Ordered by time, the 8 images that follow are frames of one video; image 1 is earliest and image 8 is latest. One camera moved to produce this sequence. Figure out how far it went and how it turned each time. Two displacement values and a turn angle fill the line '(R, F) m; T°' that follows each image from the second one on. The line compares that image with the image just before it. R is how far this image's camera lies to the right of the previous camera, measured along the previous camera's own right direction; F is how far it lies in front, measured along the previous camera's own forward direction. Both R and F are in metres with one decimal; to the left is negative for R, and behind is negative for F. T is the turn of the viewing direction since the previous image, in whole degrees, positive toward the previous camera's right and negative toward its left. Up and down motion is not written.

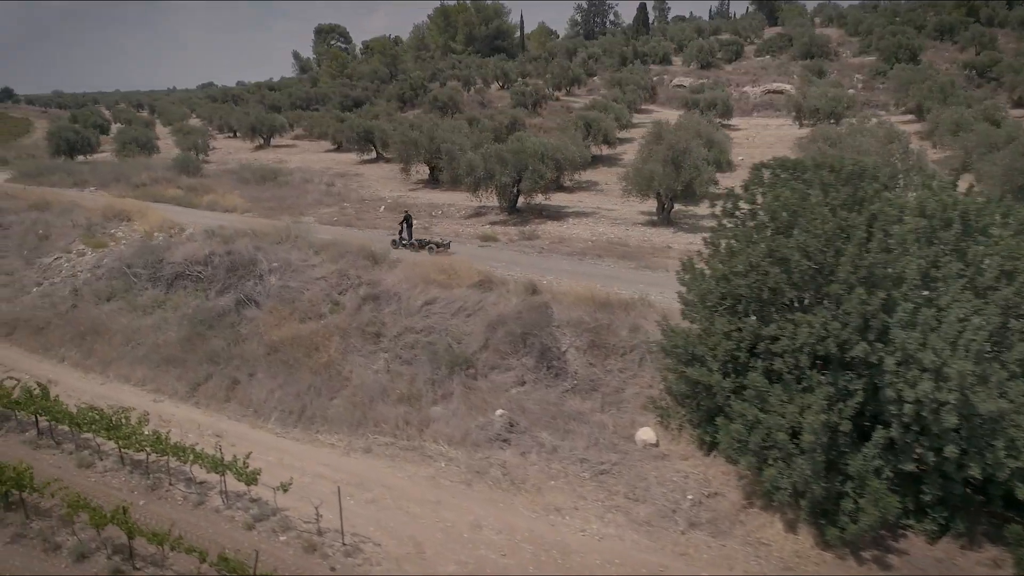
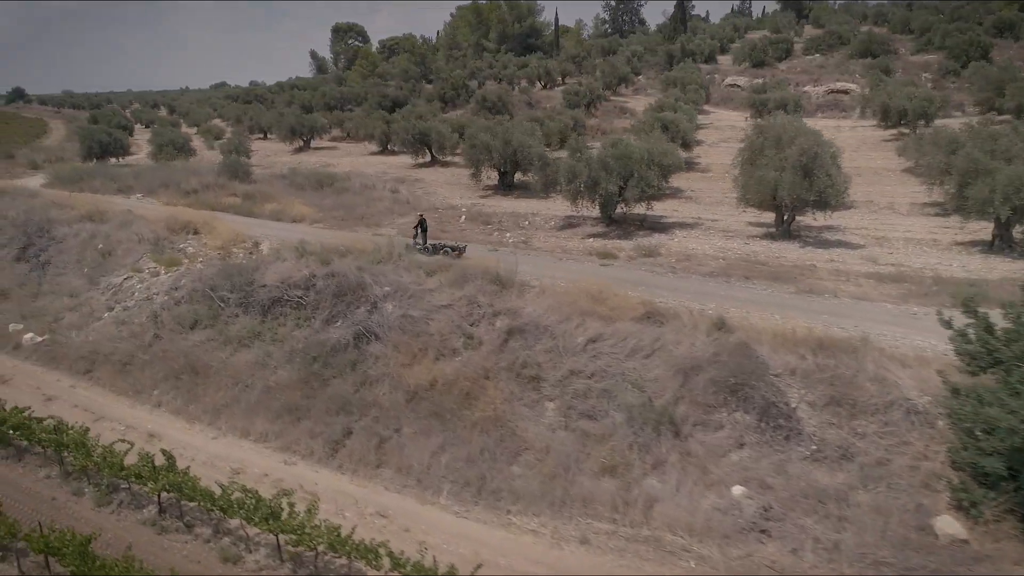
(-2.7, +2.1) m; 0°
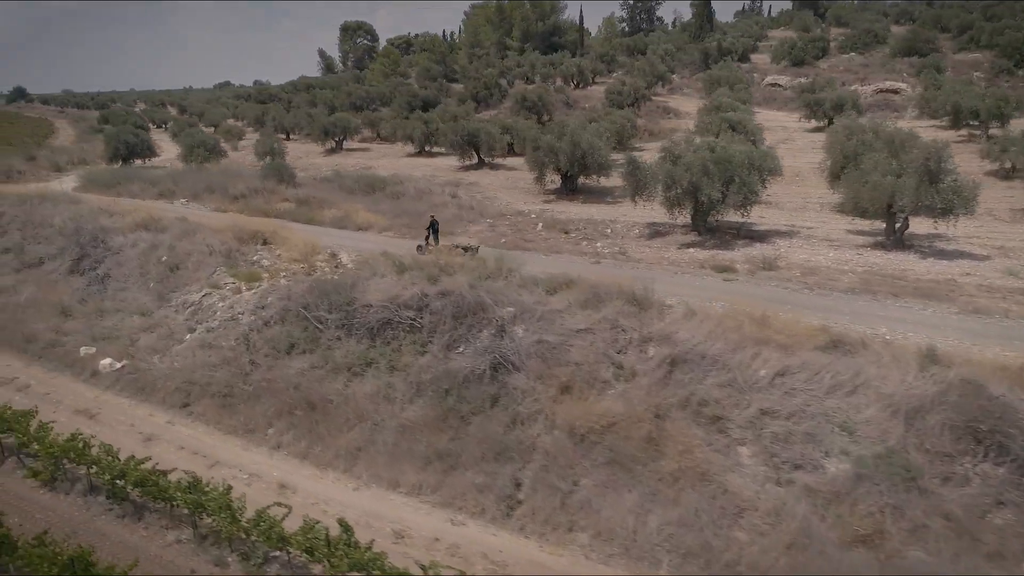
(-2.4, +1.4) m; 0°
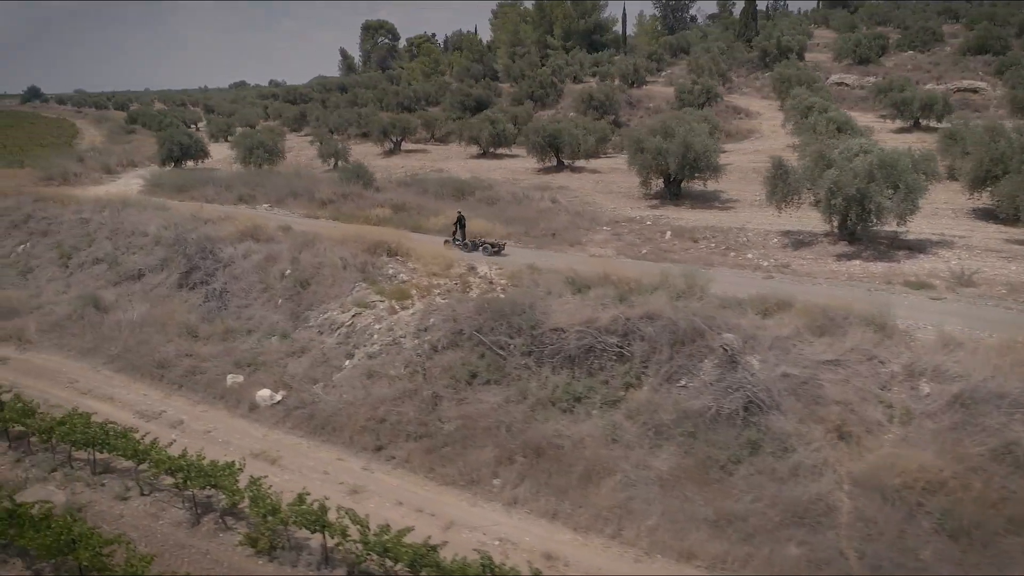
(-3.3, +1.5) m; 0°
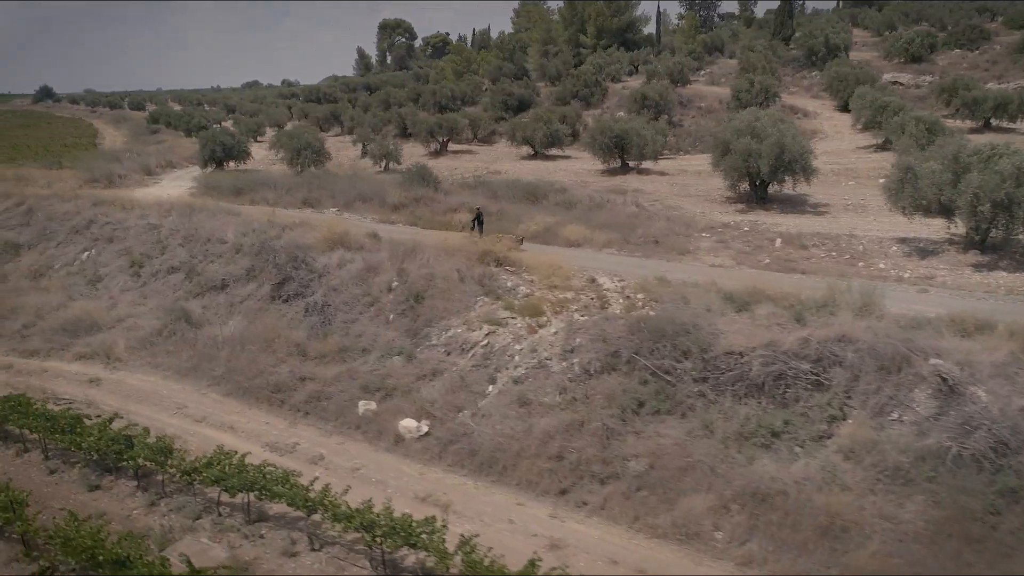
(-2.4, +1.2) m; 0°
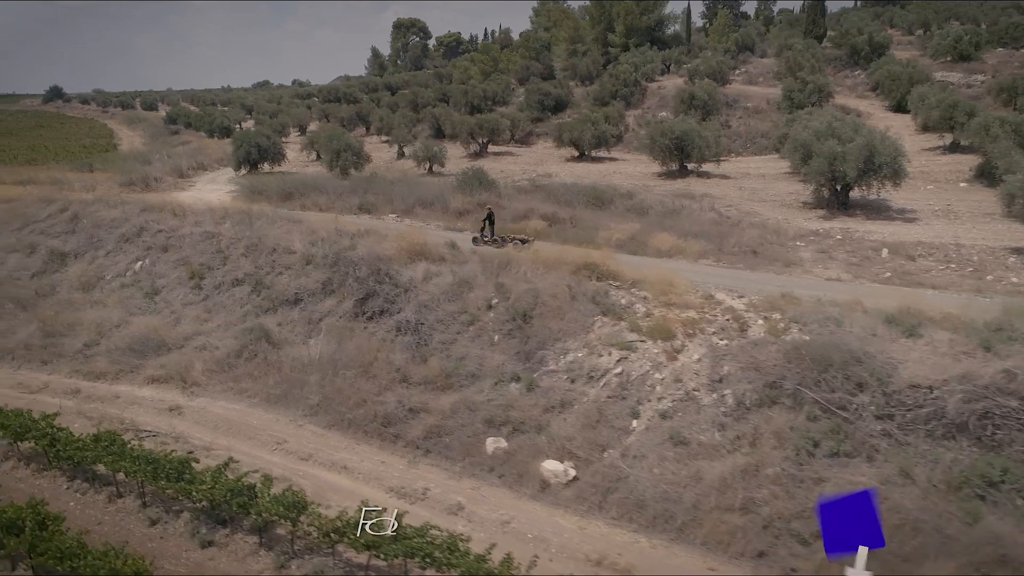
(-1.9, +1.2) m; 0°
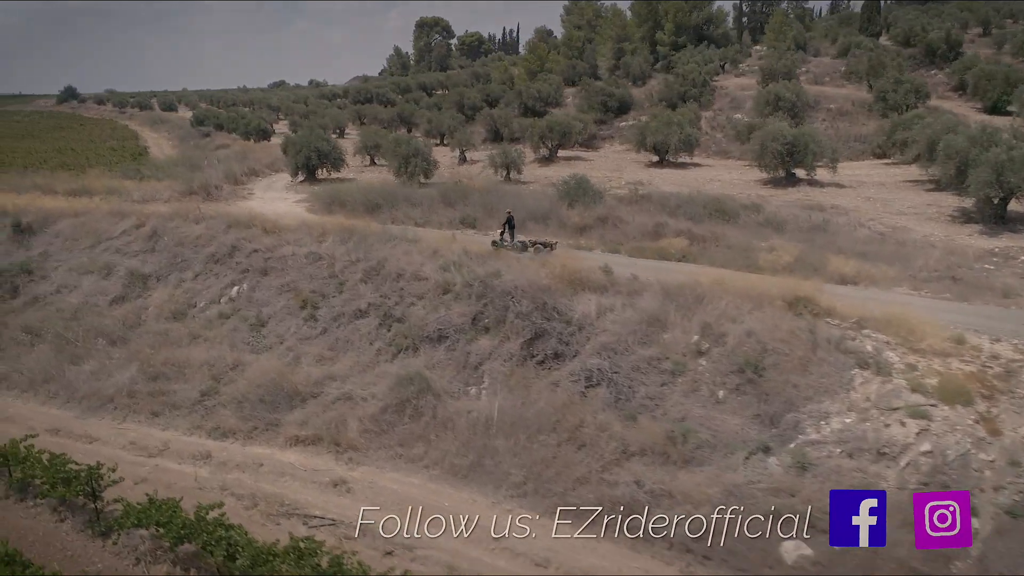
(-3.1, +2.2) m; 0°
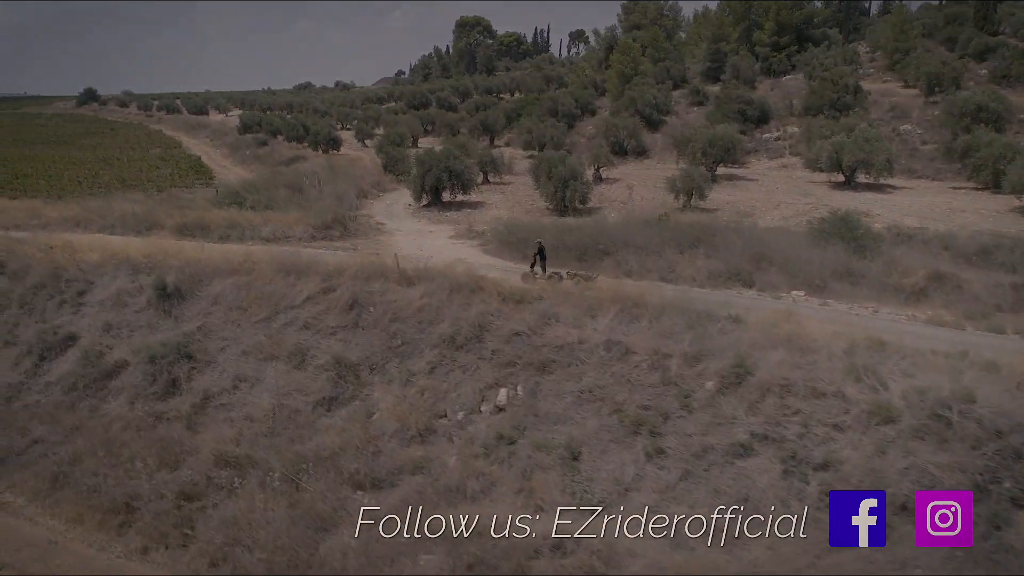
(-5.8, +4.8) m; 0°
